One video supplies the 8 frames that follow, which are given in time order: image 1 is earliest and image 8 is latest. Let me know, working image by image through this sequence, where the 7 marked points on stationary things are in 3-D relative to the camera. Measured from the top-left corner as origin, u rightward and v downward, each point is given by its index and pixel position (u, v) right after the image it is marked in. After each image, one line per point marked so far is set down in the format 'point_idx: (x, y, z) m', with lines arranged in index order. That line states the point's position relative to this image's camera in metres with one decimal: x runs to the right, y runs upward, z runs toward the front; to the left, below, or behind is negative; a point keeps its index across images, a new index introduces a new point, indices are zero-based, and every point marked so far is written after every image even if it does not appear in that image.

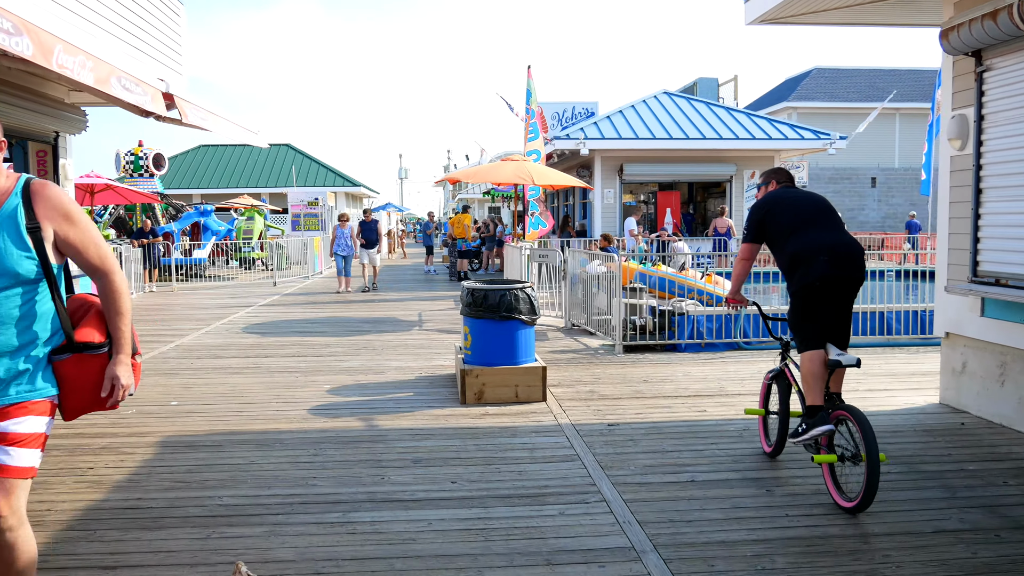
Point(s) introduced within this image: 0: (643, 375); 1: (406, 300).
0: (+1.1, -0.8, +7.4) m
1: (-1.8, -0.2, +14.4) m
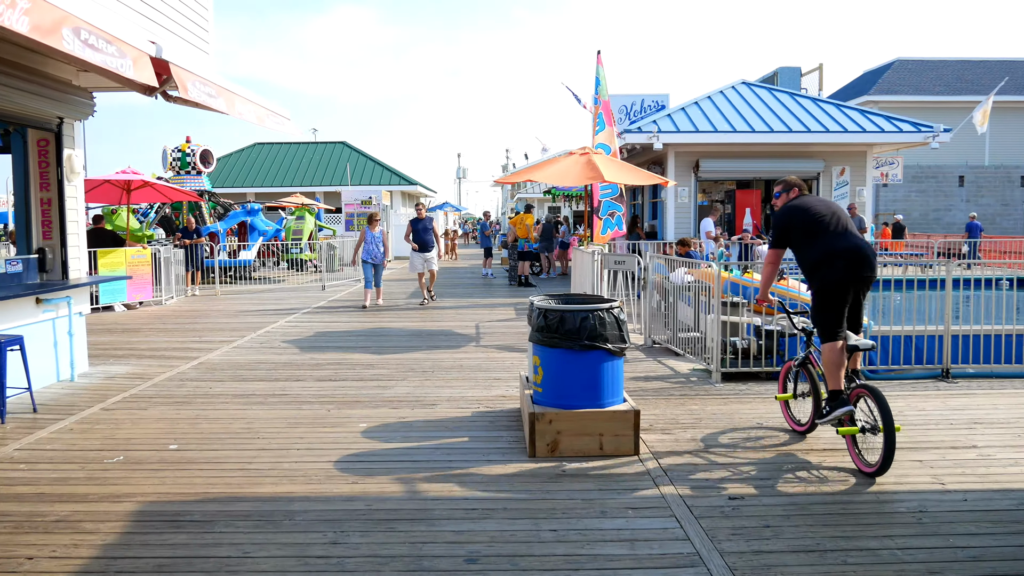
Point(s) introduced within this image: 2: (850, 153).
0: (+1.7, -0.9, +5.9) m
1: (-0.8, -0.3, +13.1) m
2: (+7.0, +2.8, +17.5) m
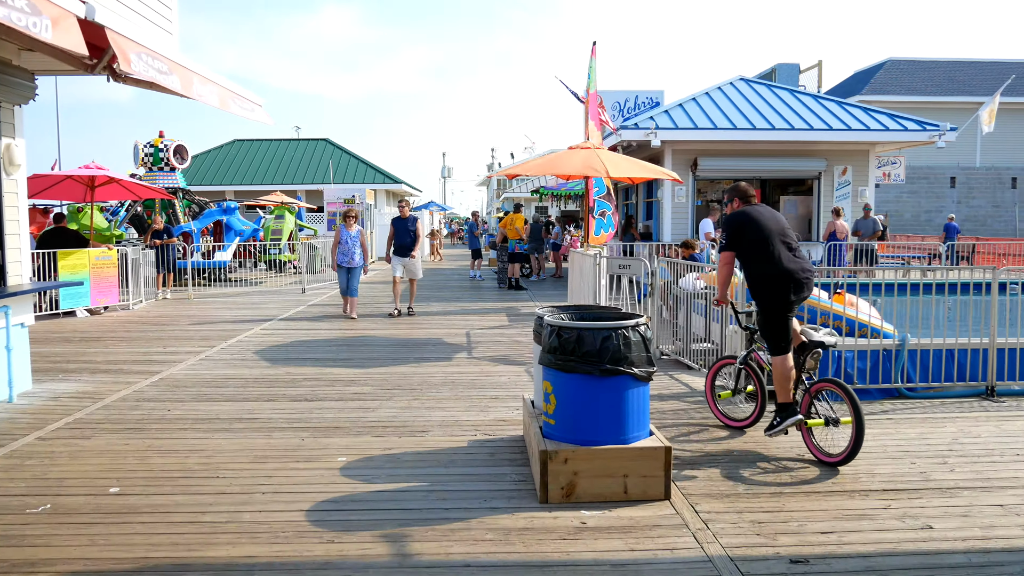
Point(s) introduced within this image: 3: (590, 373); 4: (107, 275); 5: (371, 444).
0: (+1.7, -1.0, +5.1) m
1: (-0.9, -0.4, +12.3) m
2: (+6.8, +2.7, +16.8) m
3: (+0.4, -0.4, +4.0) m
4: (-6.4, +0.2, +13.2) m
5: (-0.9, -1.0, +5.2) m
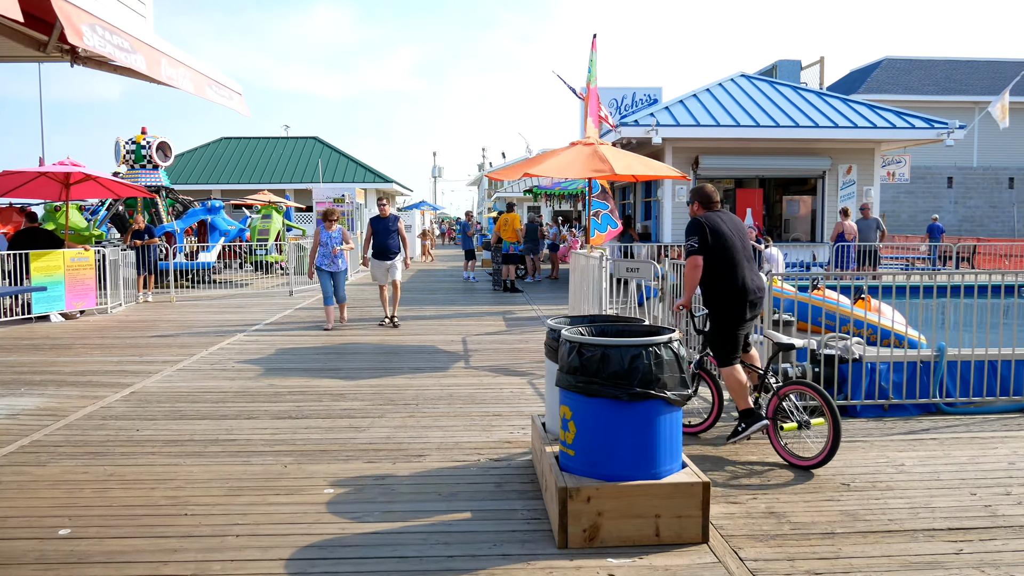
0: (+1.8, -1.0, +4.6) m
1: (-1.0, -0.4, +11.8) m
2: (+6.7, +2.7, +16.3) m
3: (+0.4, -0.5, +3.5) m
4: (-6.4, +0.2, +12.6) m
5: (-0.8, -1.0, +4.6) m
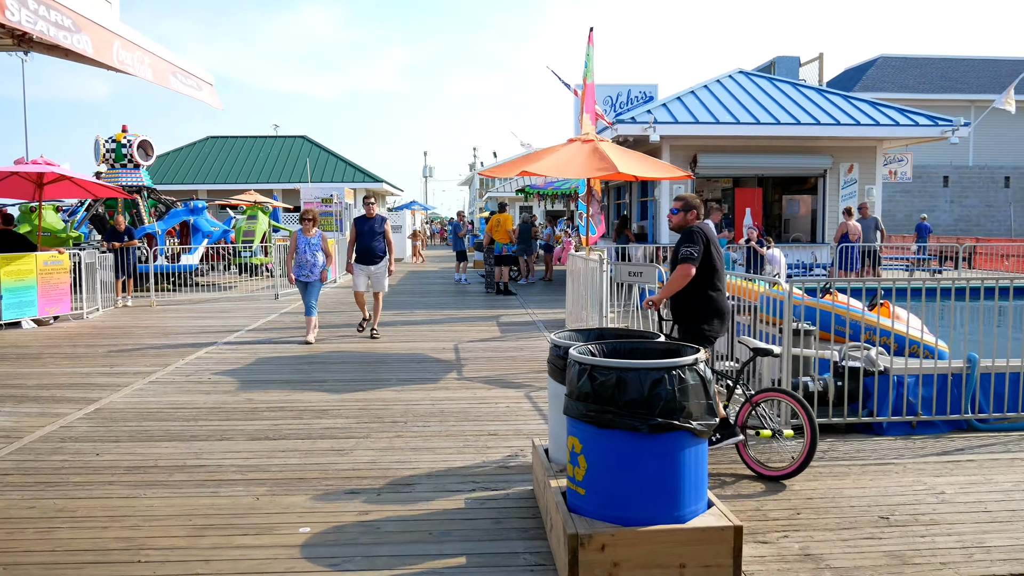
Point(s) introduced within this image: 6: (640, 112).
0: (+1.8, -1.1, +4.1) m
1: (-1.1, -0.5, +11.3) m
2: (+6.6, +2.7, +15.9) m
3: (+0.4, -0.5, +3.0) m
4: (-6.5, +0.1, +12.0) m
5: (-0.8, -1.1, +4.1) m
6: (+2.3, +3.2, +15.2) m
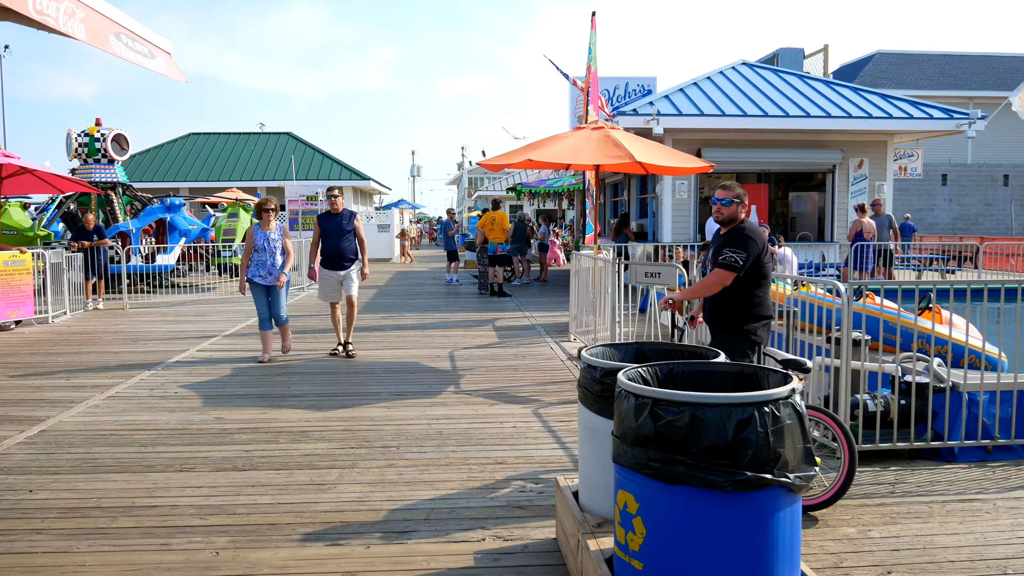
0: (+1.8, -1.1, +3.4) m
1: (-1.1, -0.5, +10.5) m
2: (+6.5, +2.6, +15.3) m
3: (+0.5, -0.5, +2.2) m
4: (-6.6, +0.1, +11.2) m
5: (-0.7, -1.1, +3.3) m
6: (+2.2, +3.2, +14.4) m
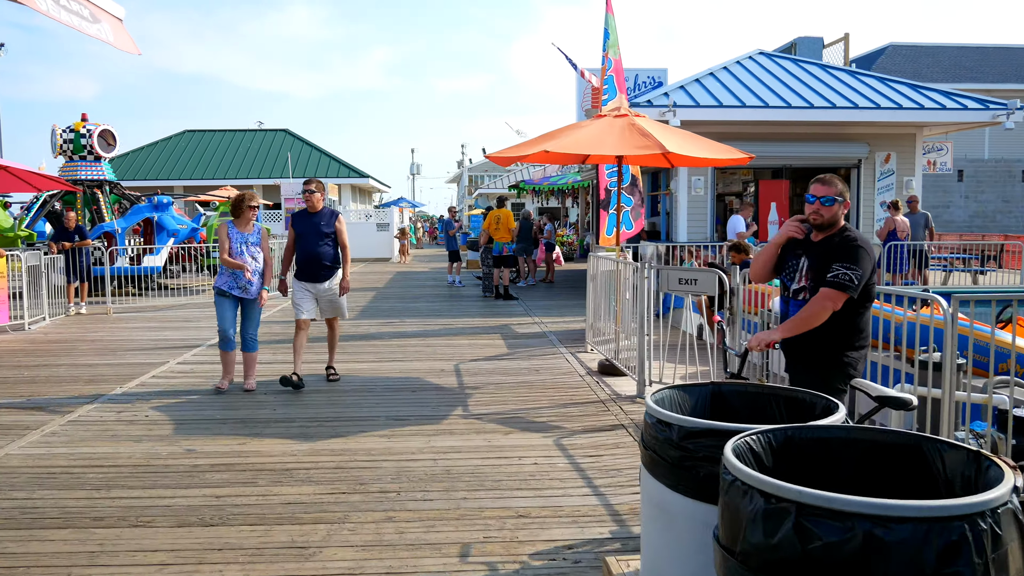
0: (+1.9, -1.1, +2.6) m
1: (-1.0, -0.6, +9.7) m
2: (+6.6, +2.6, +14.4) m
3: (+0.6, -0.6, +1.4) m
4: (-6.4, 0.0, +10.3) m
5: (-0.6, -1.2, +2.5) m
6: (+2.3, +3.1, +13.6) m
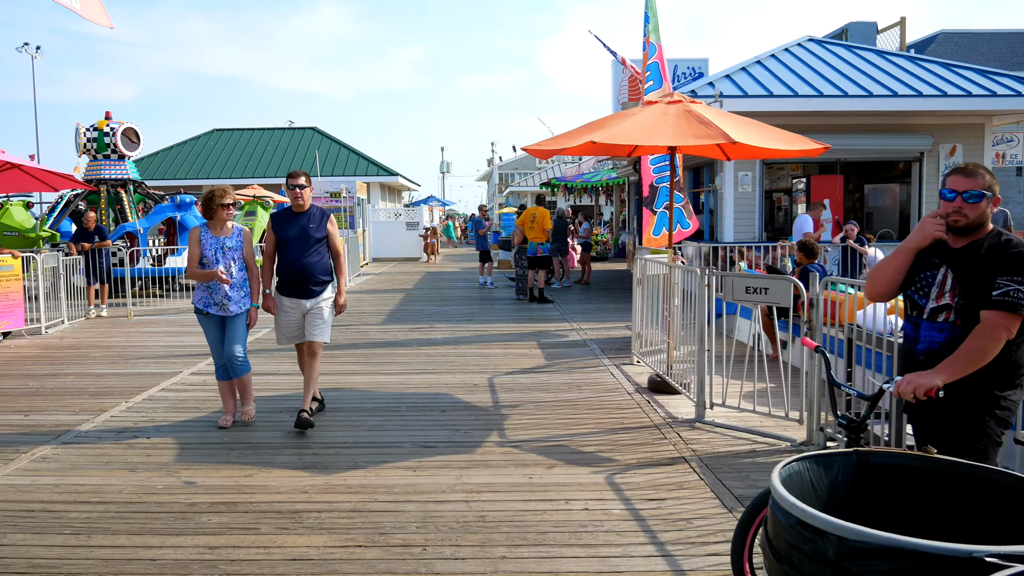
0: (+2.1, -1.2, +1.8) m
1: (-0.6, -0.6, +9.0) m
2: (+7.2, +2.6, +13.5) m
3: (+0.7, -0.7, +0.7) m
4: (-6.0, 0.0, +9.9) m
5: (-0.5, -1.2, +1.8) m
6: (+2.9, +3.1, +12.8) m
